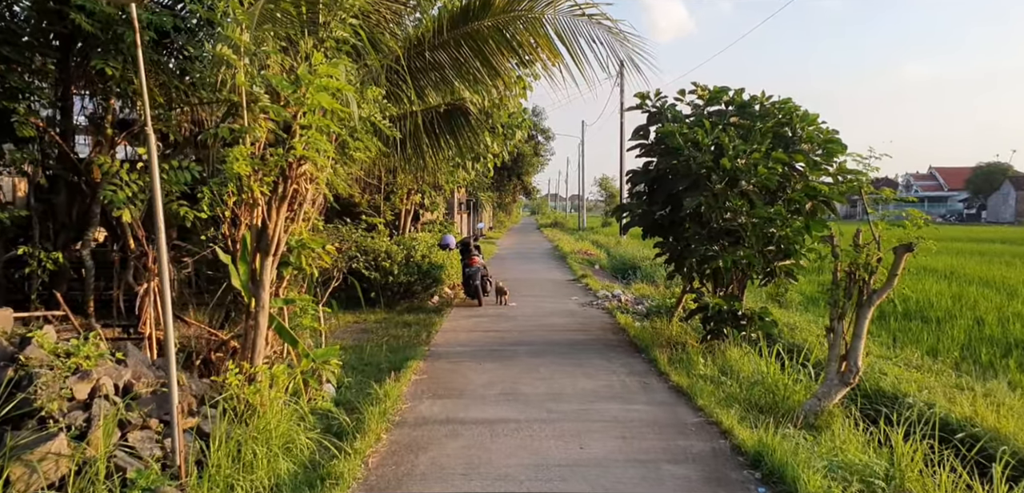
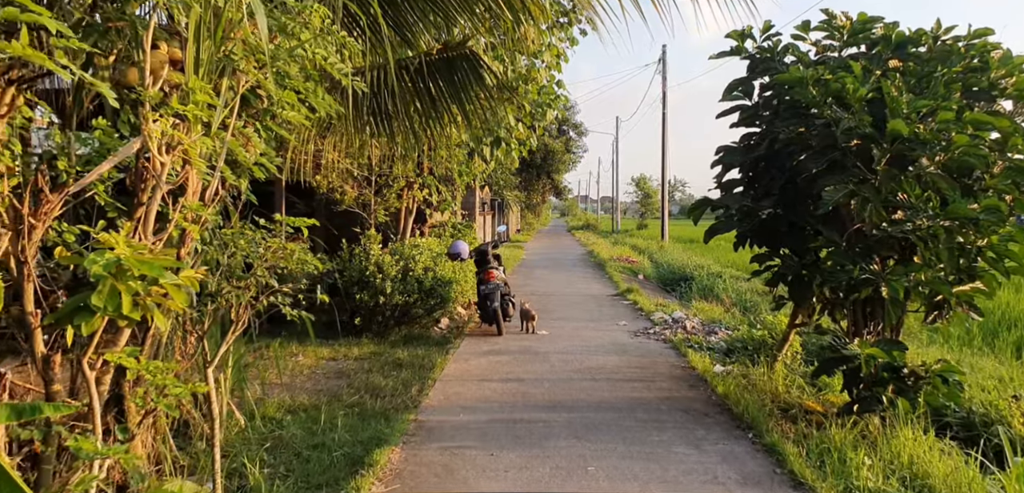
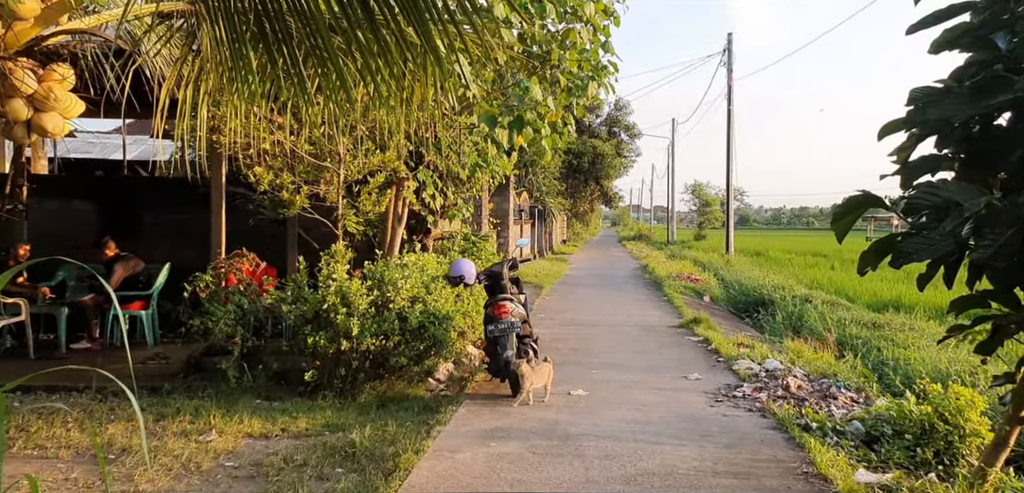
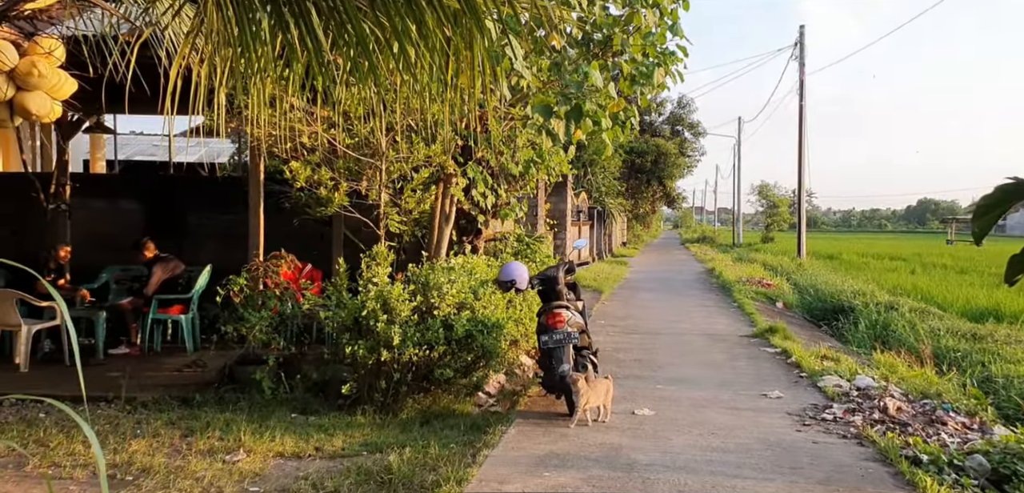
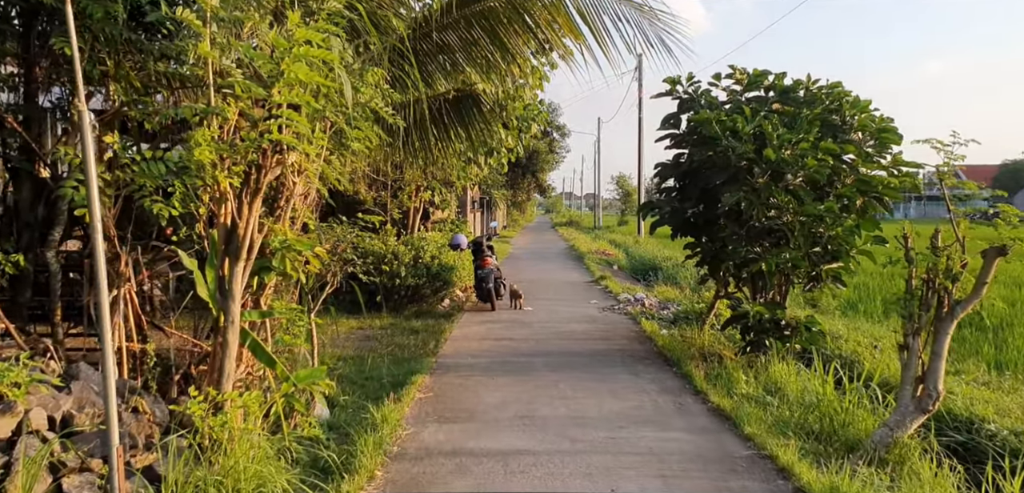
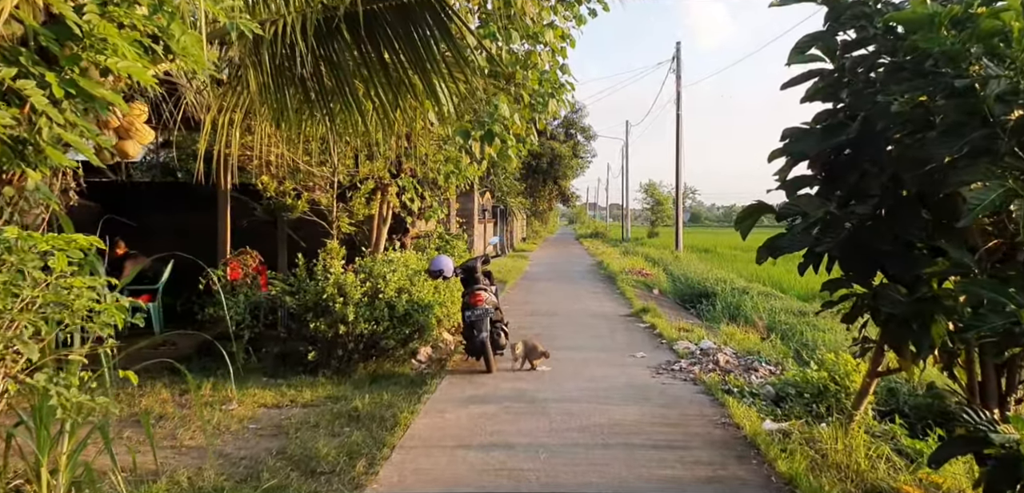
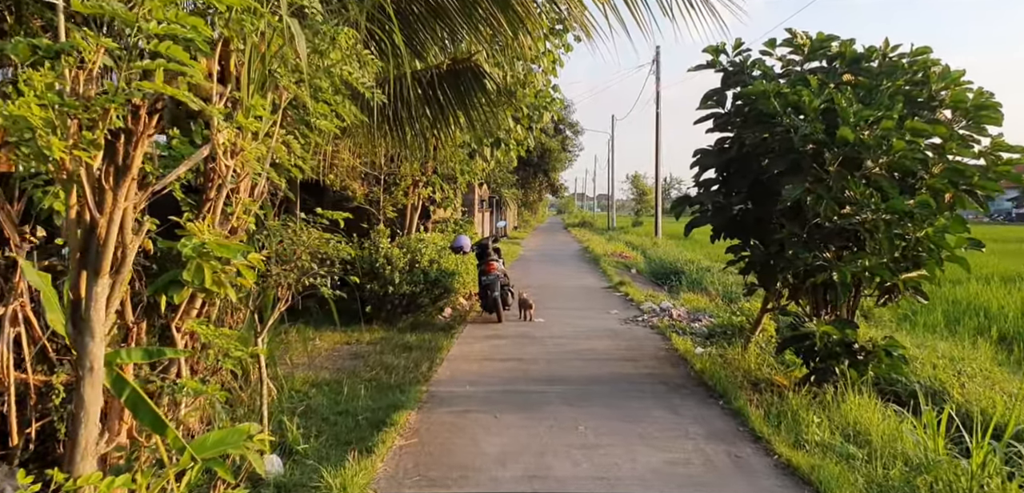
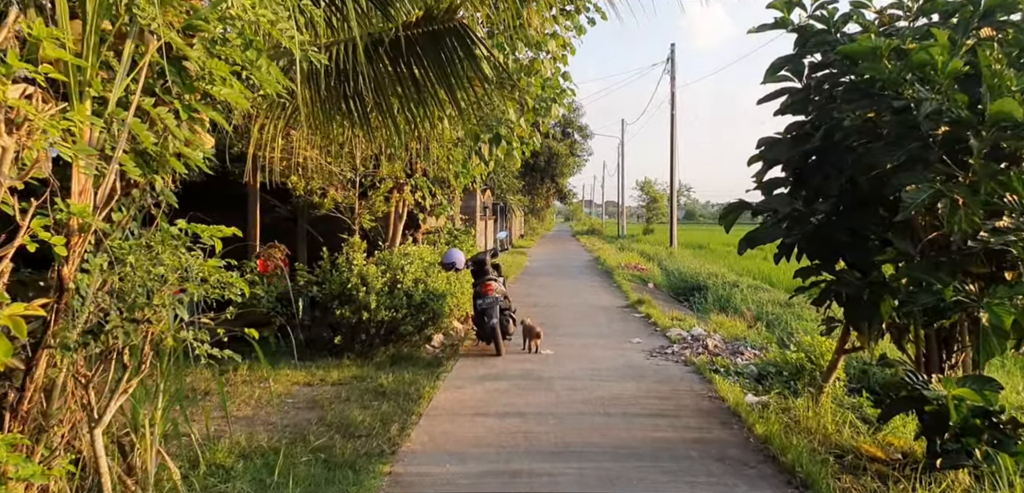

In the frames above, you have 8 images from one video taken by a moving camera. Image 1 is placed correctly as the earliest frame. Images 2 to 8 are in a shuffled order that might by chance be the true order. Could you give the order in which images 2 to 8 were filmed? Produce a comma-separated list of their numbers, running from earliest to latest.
5, 7, 2, 8, 6, 3, 4
